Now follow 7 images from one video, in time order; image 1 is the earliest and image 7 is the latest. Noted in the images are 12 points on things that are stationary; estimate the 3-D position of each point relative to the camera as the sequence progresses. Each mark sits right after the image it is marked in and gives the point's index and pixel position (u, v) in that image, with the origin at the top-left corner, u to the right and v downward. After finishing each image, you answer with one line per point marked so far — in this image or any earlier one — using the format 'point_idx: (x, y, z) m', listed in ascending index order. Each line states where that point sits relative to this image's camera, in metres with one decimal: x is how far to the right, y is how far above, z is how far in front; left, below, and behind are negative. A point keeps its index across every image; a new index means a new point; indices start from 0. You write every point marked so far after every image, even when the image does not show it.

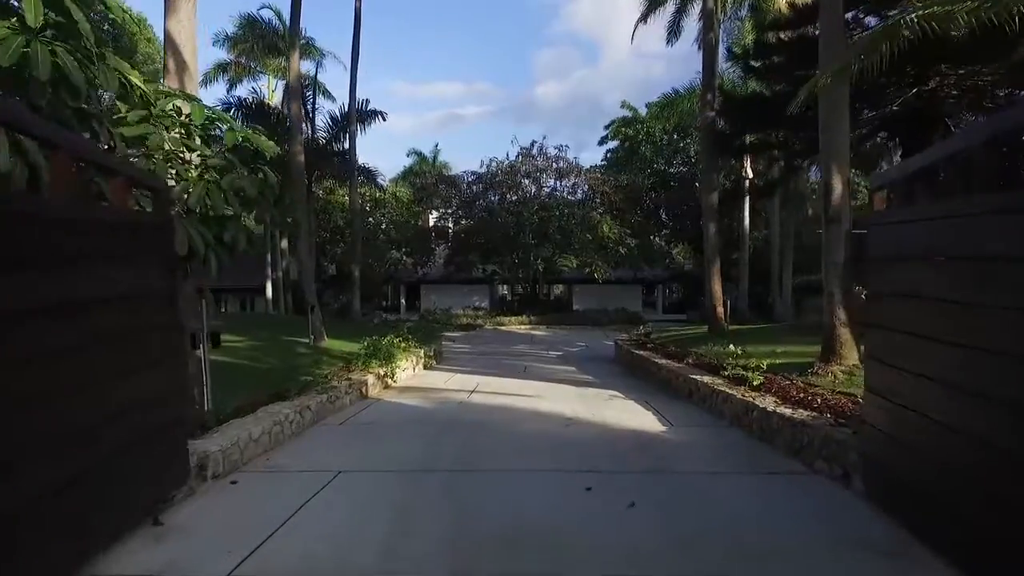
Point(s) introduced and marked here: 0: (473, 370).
0: (-1.3, -2.7, +18.4) m
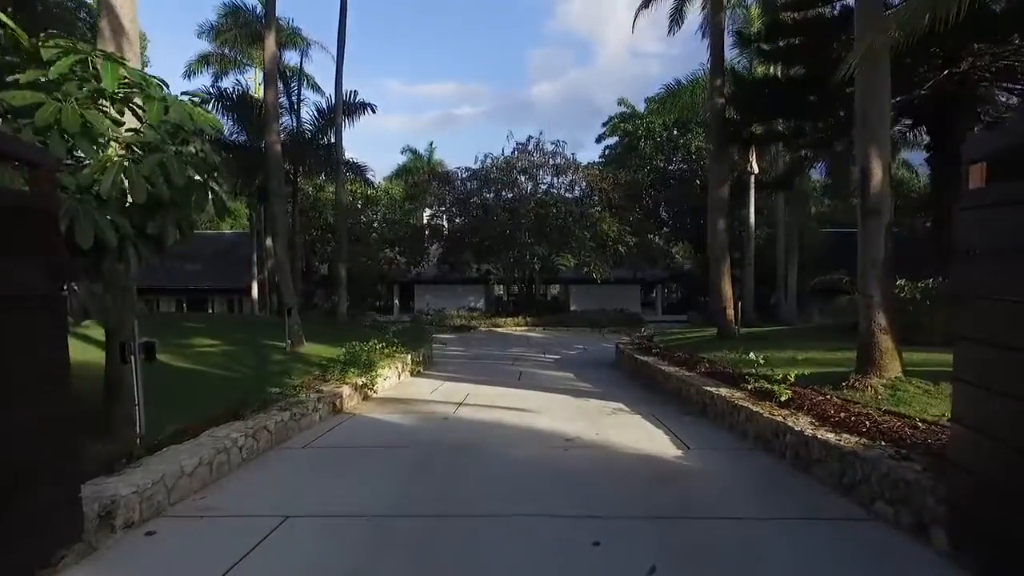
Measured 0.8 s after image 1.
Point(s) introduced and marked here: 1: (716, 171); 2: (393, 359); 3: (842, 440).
0: (-1.4, -2.7, +17.1) m
1: (+6.2, +3.5, +16.3) m
2: (-3.2, -1.9, +14.6) m
3: (+3.7, -1.7, +6.2) m
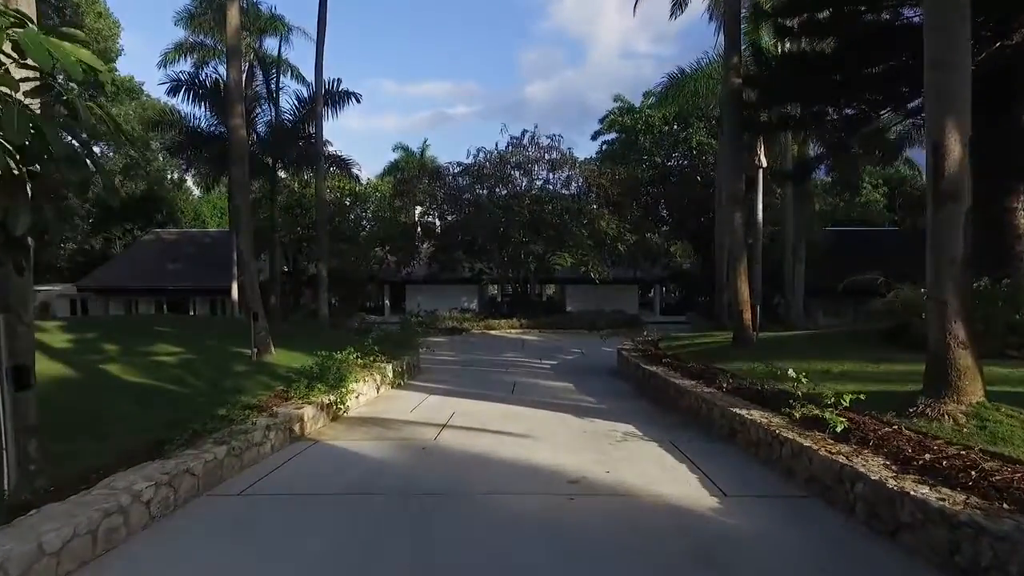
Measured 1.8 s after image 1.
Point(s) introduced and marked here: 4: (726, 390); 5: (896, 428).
0: (-1.6, -2.8, +15.5) m
1: (+6.0, +3.5, +14.8) m
2: (-3.4, -2.0, +12.9) m
3: (+3.6, -1.7, +4.6) m
4: (+3.8, -1.8, +9.8) m
5: (+4.4, -1.6, +6.4) m
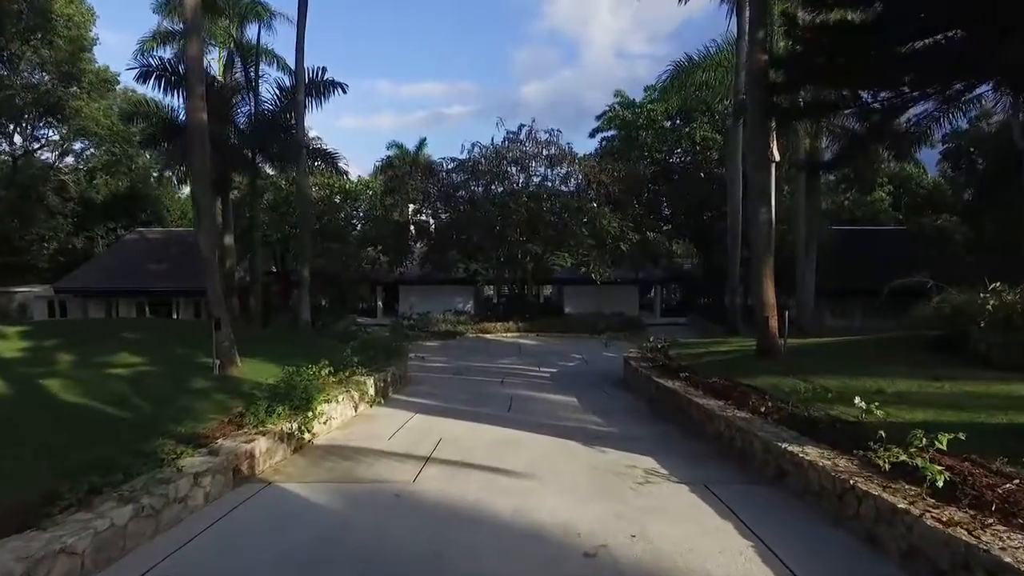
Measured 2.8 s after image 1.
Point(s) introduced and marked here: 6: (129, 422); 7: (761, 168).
0: (-1.7, -2.9, +13.9) m
1: (+5.9, +3.4, +13.2) m
2: (-3.5, -2.0, +11.3) m
3: (+3.6, -1.8, +3.0) m
4: (+3.8, -1.9, +8.2) m
5: (+4.4, -1.7, +4.8) m
6: (-6.1, -2.2, +8.8) m
7: (+6.0, +2.9, +13.1) m
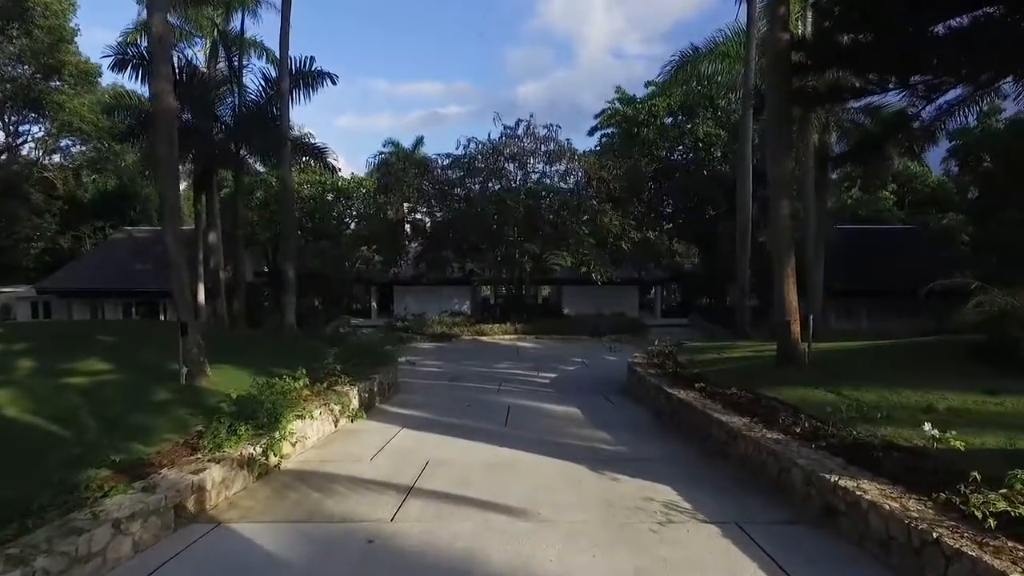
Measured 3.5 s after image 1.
0: (-1.8, -2.9, +12.7) m
1: (+5.8, +3.3, +12.1) m
2: (-3.5, -2.1, +10.2) m
3: (+3.6, -1.9, +1.9) m
4: (+3.7, -1.9, +7.1) m
5: (+4.4, -1.7, +3.7) m
6: (-6.2, -2.2, +7.7) m
7: (+5.9, +2.8, +12.0) m
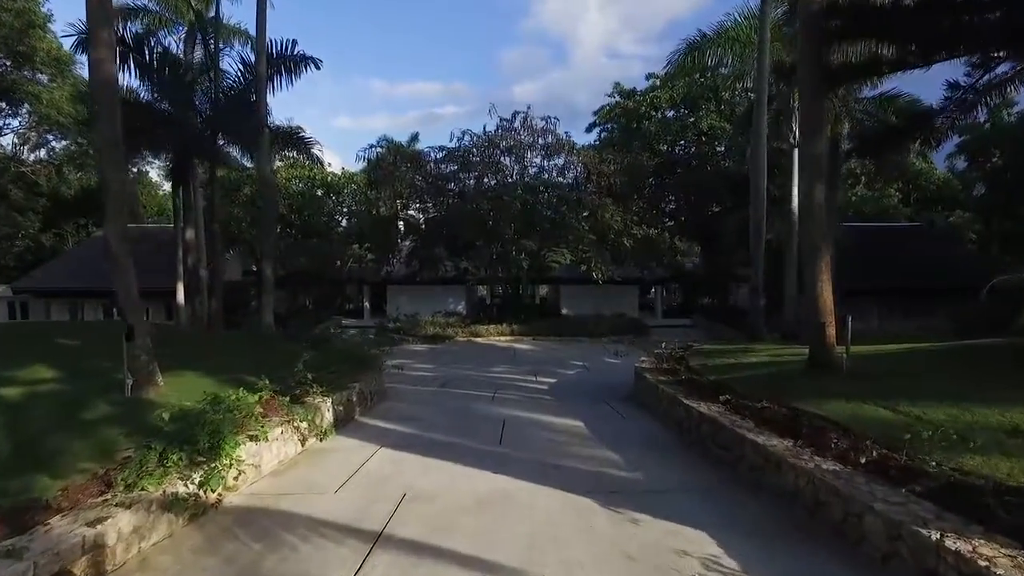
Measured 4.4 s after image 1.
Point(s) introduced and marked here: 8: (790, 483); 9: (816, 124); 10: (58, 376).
0: (-1.9, -2.9, +11.3) m
1: (+5.7, +3.4, +10.7) m
2: (-3.6, -2.0, +8.7) m
3: (+3.5, -1.8, +0.4) m
4: (+3.7, -1.9, +5.7) m
5: (+4.4, -1.7, +2.3) m
6: (-6.3, -2.1, +6.2) m
7: (+5.8, +2.9, +10.6) m
8: (+3.2, -2.2, +6.3) m
9: (+5.8, +3.1, +10.6) m
10: (-10.0, -1.9, +12.2) m
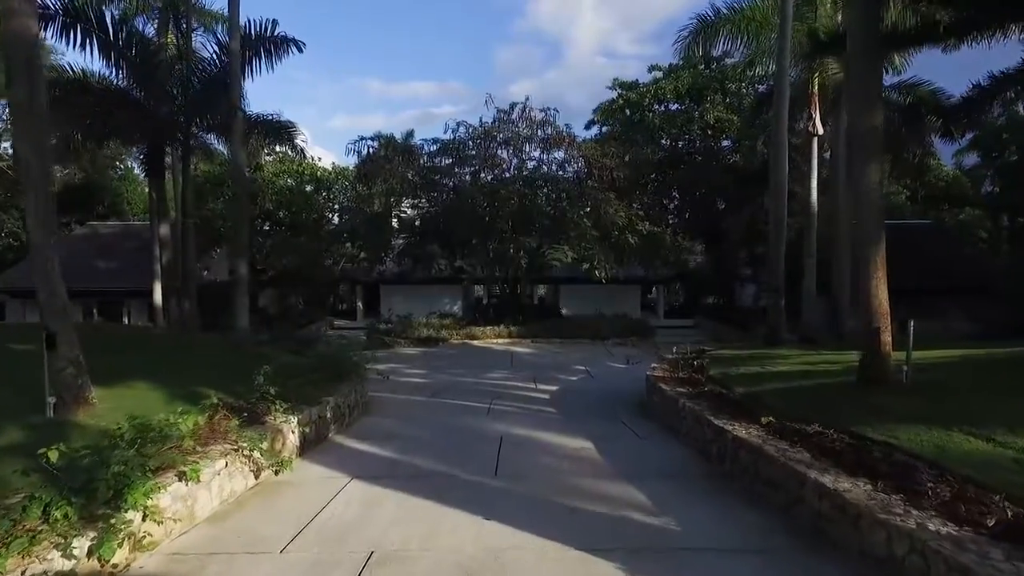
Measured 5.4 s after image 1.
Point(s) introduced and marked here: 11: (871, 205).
0: (-1.9, -2.8, +9.7) m
1: (+5.7, +3.4, +9.1) m
2: (-3.6, -2.0, +7.1) m
3: (+3.6, -1.8, -1.1) m
4: (+3.6, -1.9, +4.1) m
5: (+4.4, -1.7, +0.7) m
6: (-6.3, -2.1, +4.6) m
7: (+5.8, +2.9, +9.0) m
8: (+3.2, -2.2, +4.7) m
9: (+5.8, +3.2, +9.0) m
10: (-10.0, -1.9, +10.6) m
11: (+5.7, +1.4, +8.9) m
